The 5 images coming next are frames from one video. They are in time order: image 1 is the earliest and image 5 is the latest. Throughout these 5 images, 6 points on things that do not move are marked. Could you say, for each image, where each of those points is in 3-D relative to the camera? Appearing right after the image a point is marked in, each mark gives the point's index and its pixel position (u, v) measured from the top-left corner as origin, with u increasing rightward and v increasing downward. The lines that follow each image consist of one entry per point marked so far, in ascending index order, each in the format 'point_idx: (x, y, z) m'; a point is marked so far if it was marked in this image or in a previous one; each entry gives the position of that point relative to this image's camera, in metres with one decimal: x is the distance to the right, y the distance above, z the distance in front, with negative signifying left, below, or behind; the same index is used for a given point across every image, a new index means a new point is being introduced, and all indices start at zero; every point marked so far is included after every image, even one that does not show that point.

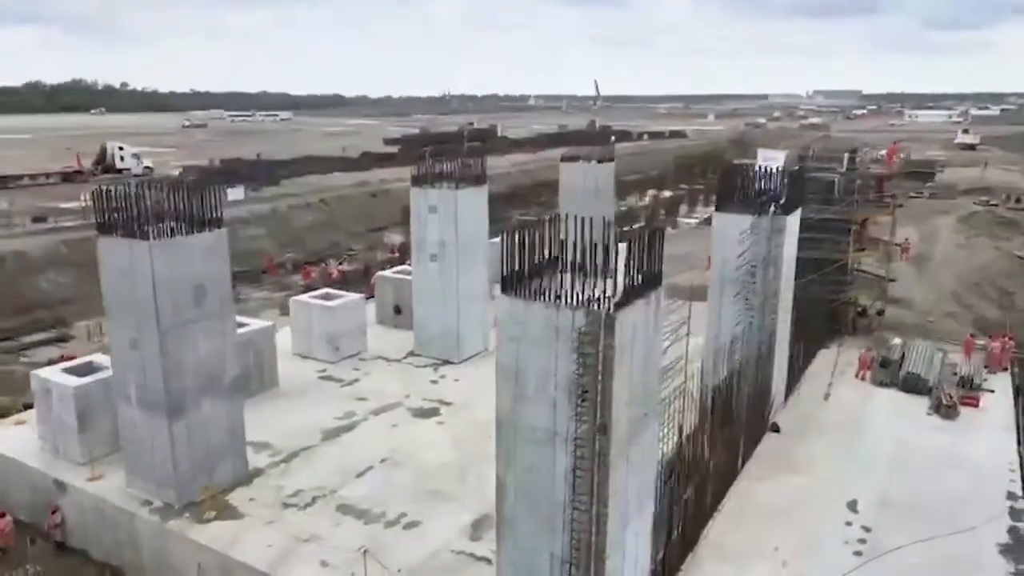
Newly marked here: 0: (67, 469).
0: (-4.6, -1.9, +7.8) m
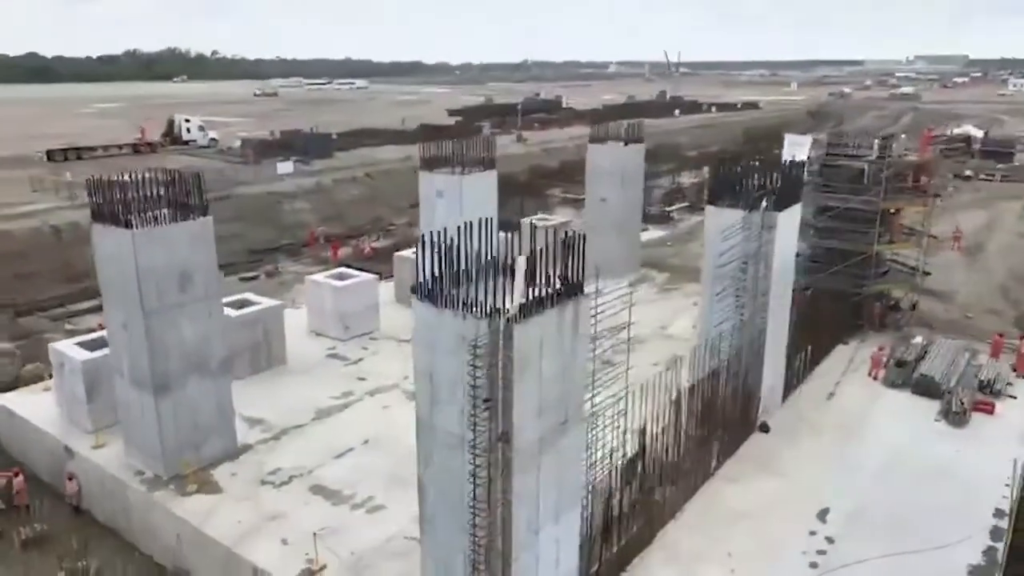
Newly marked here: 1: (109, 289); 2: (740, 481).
0: (-4.9, -1.7, +8.4) m
1: (-3.9, 0.0, +7.3) m
2: (+2.3, -1.9, +7.6) m
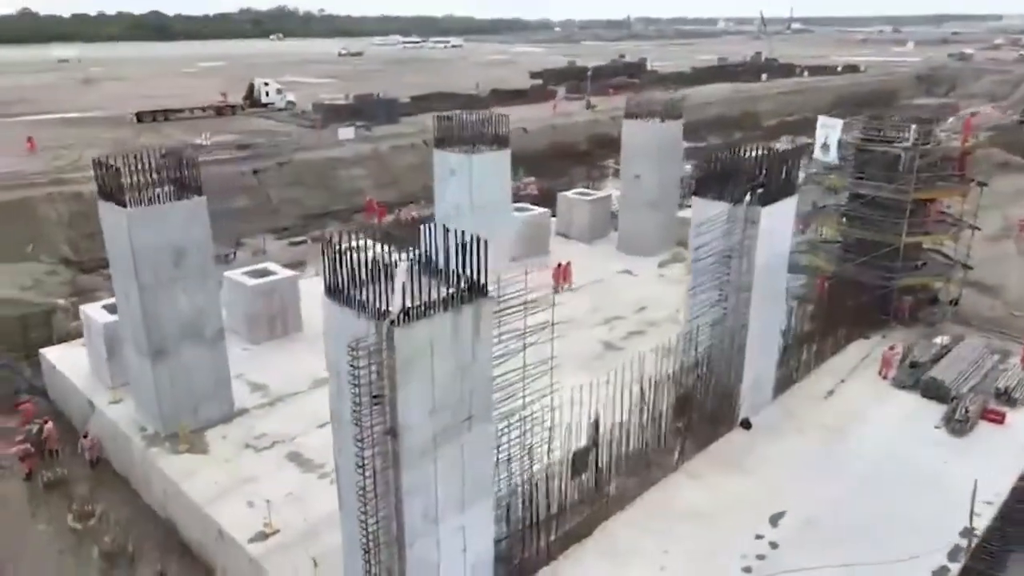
0: (-5.1, -1.3, +9.2) m
1: (-4.2, +0.3, +8.0) m
2: (+1.9, -1.9, +7.5) m
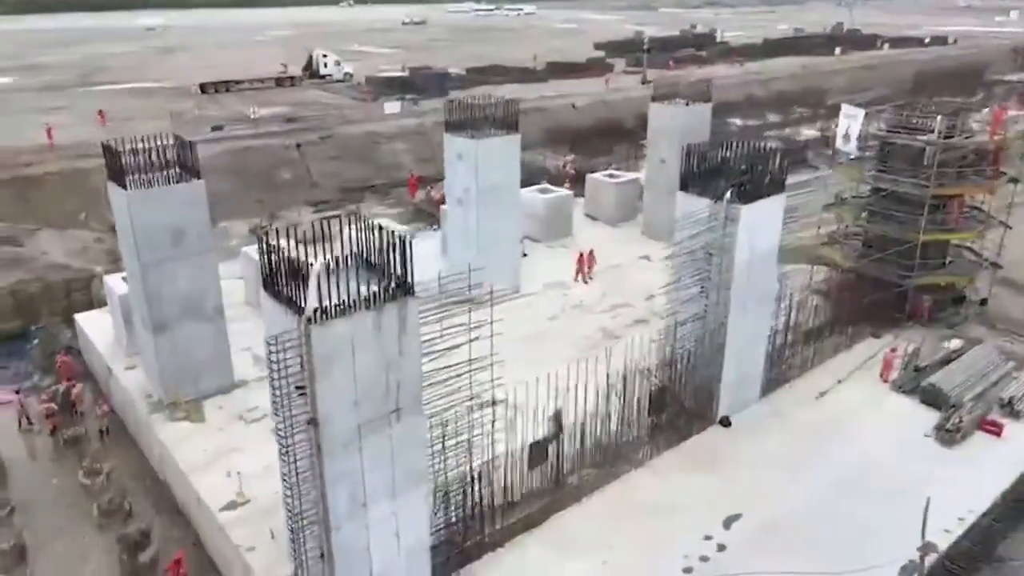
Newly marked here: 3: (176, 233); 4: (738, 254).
0: (-5.2, -0.9, +9.9) m
1: (-4.4, +0.5, +8.5) m
2: (+1.6, -1.9, +7.6) m
3: (-3.7, +0.6, +8.3) m
4: (+2.3, +0.3, +7.7) m
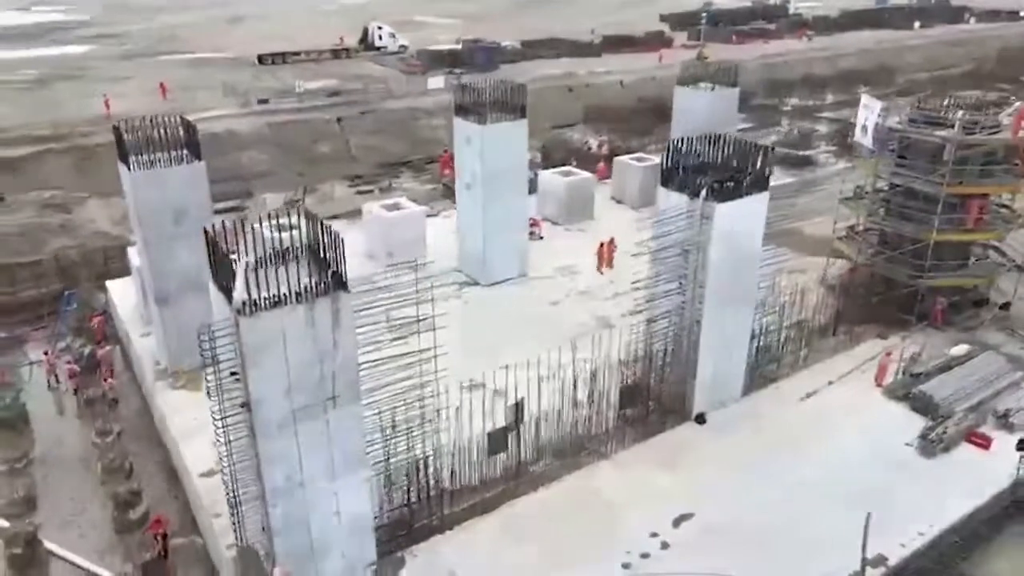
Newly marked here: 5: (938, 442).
0: (-5.3, -0.5, +10.5) m
1: (-4.6, +0.9, +9.0) m
2: (+1.2, -1.8, +7.6) m
3: (-3.9, +0.9, +8.7) m
4: (+2.0, +0.4, +7.6) m
5: (+4.5, -1.6, +7.9) m
